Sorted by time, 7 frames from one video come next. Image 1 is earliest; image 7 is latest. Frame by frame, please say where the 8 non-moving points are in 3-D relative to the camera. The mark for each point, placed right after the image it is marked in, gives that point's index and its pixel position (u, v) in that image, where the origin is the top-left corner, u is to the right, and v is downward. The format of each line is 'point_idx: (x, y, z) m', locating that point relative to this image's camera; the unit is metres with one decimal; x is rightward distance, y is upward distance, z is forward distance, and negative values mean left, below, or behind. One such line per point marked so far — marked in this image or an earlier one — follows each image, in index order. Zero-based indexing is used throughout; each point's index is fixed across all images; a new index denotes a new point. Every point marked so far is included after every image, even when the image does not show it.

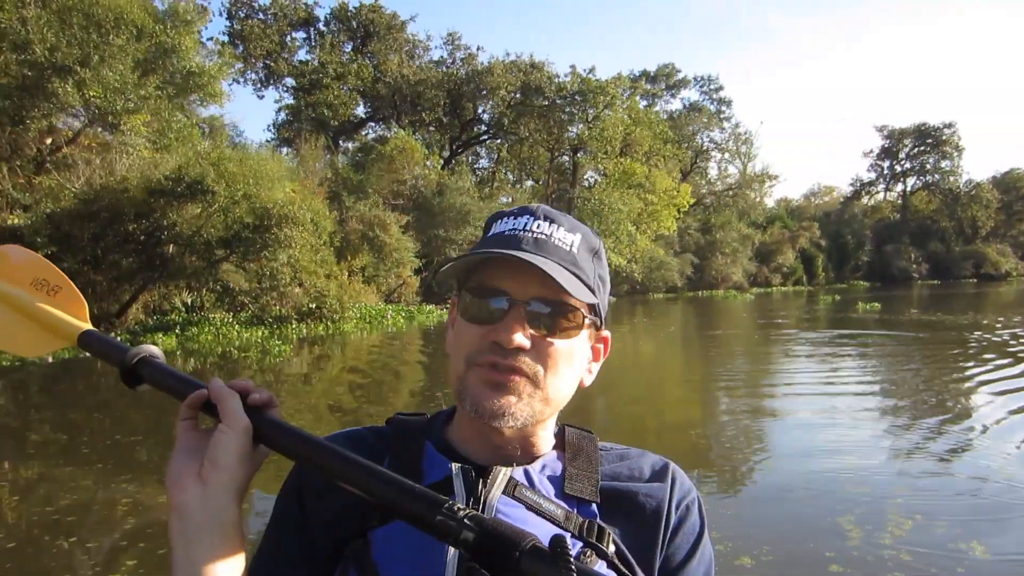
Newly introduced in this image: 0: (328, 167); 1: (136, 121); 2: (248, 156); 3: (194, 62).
0: (-4.6, +3.1, +18.1) m
1: (-5.2, +2.3, +10.3) m
2: (-4.0, +2.0, +11.1) m
3: (-4.8, +3.4, +11.3) m
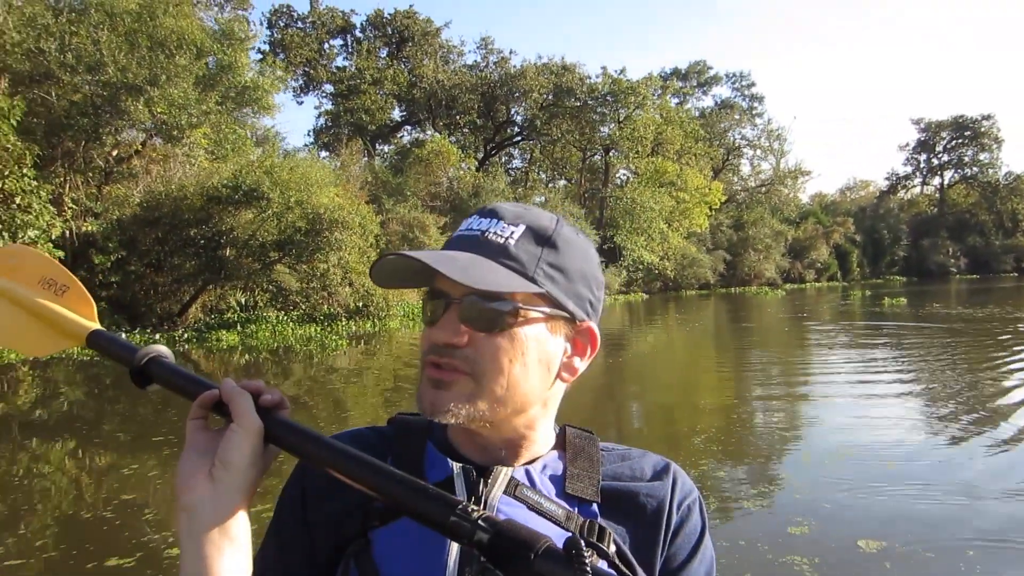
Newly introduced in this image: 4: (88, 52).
0: (-3.8, +3.1, +18.7) m
1: (-4.7, +2.3, +10.9) m
2: (-3.5, +2.0, +11.7) m
3: (-4.3, +3.4, +11.9) m
4: (-5.5, +3.1, +9.6) m
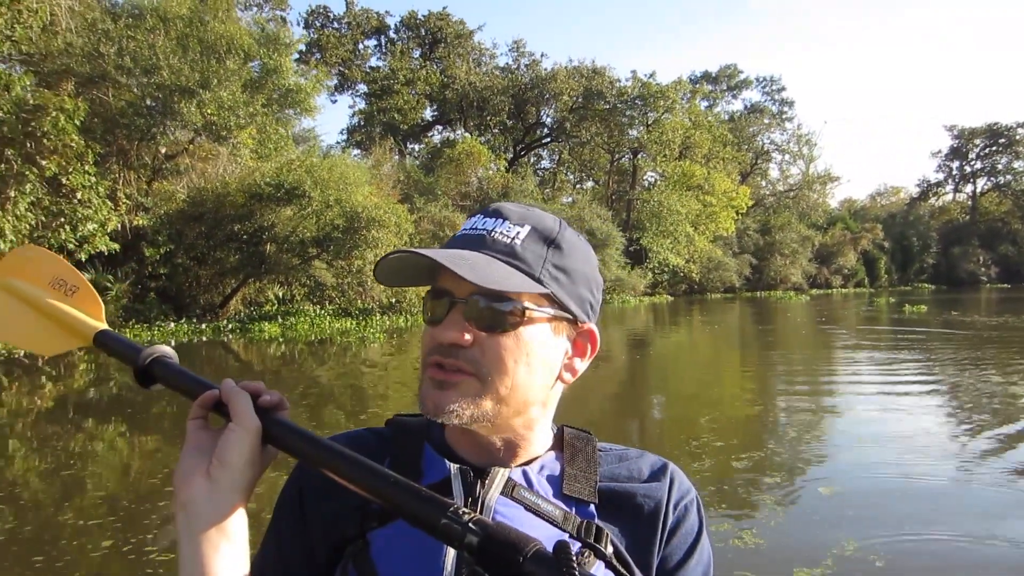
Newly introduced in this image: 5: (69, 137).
0: (-3.0, +3.2, +19.1) m
1: (-4.2, +2.4, +11.4) m
2: (-2.9, +2.1, +12.1) m
3: (-3.7, +3.5, +12.3) m
4: (-5.1, +3.2, +10.1) m
5: (-4.9, +1.7, +8.0) m
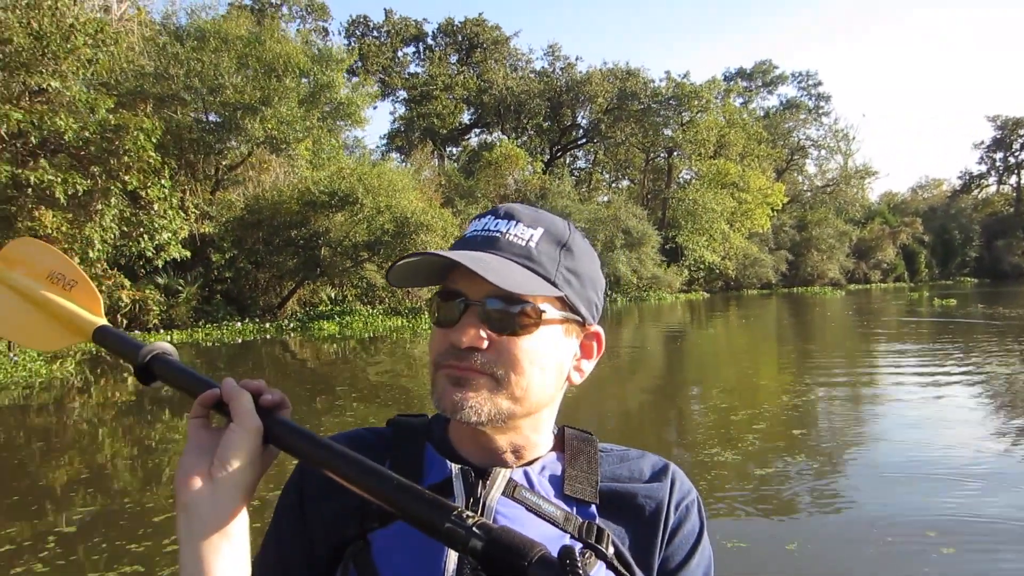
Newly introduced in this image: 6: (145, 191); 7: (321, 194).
0: (-2.0, +3.2, +19.7) m
1: (-3.5, +2.4, +12.1) m
2: (-2.3, +2.1, +12.8) m
3: (-3.1, +3.5, +13.0) m
4: (-4.5, +3.2, +10.8) m
5: (-4.4, +1.6, +8.8) m
6: (-4.6, +1.2, +9.0) m
7: (-3.2, +1.6, +12.0) m
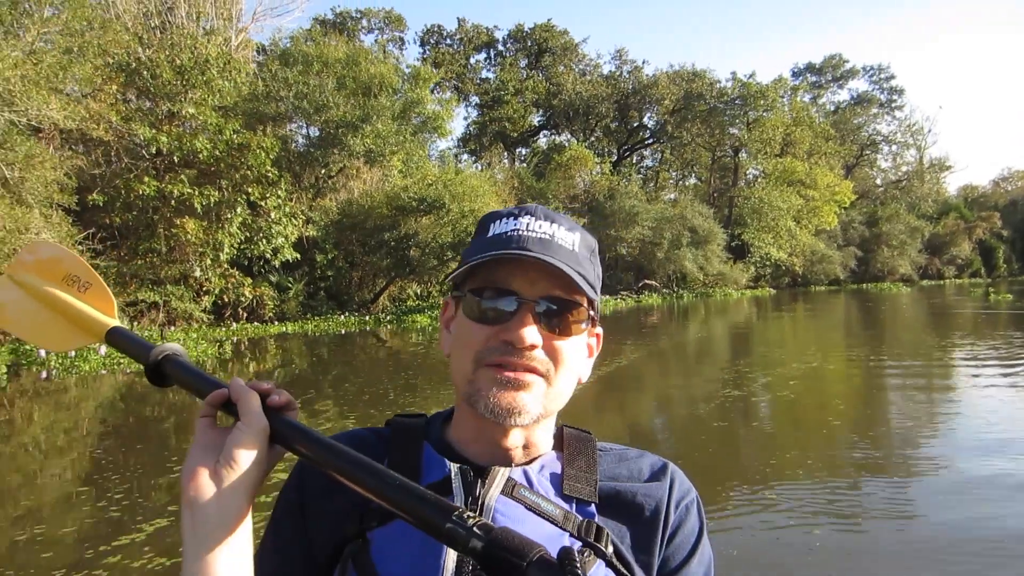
0: (0.0, +3.3, +20.7) m
1: (-2.2, +2.4, +13.3) m
2: (-0.9, +2.1, +13.8) m
3: (-1.7, +3.6, +14.1) m
4: (-3.3, +3.2, +12.1) m
5: (-3.4, +1.7, +10.0) m
6: (-3.6, +1.2, +10.3) m
7: (-1.9, +1.6, +13.1) m
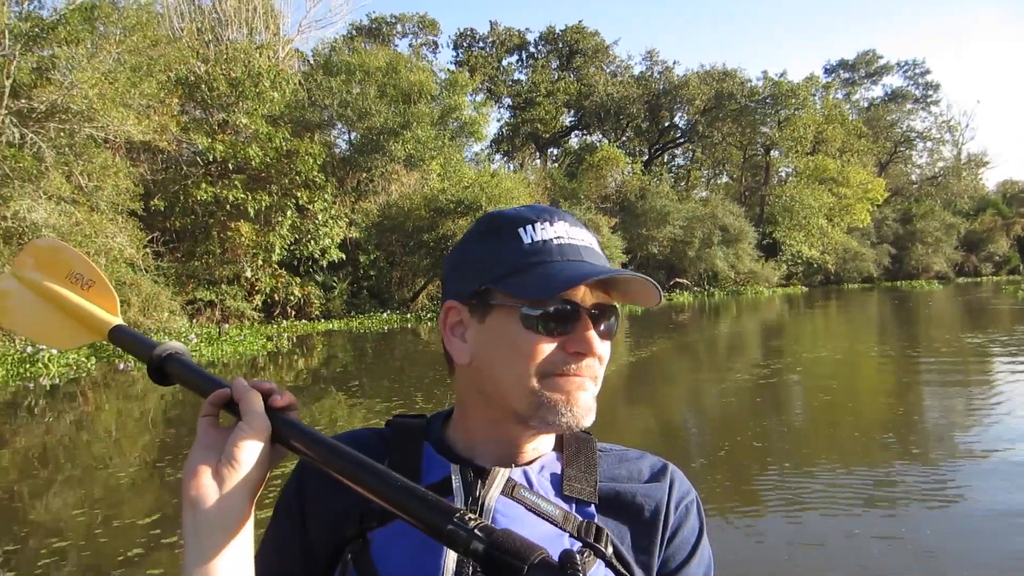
0: (+0.9, +3.4, +21.1) m
1: (-1.6, +2.5, +13.7) m
2: (-0.3, +2.2, +14.2) m
3: (-1.0, +3.6, +14.6) m
4: (-2.7, +3.2, +12.6) m
5: (-2.9, +1.7, +10.6) m
6: (-3.1, +1.3, +10.8) m
7: (-1.3, +1.7, +13.6) m
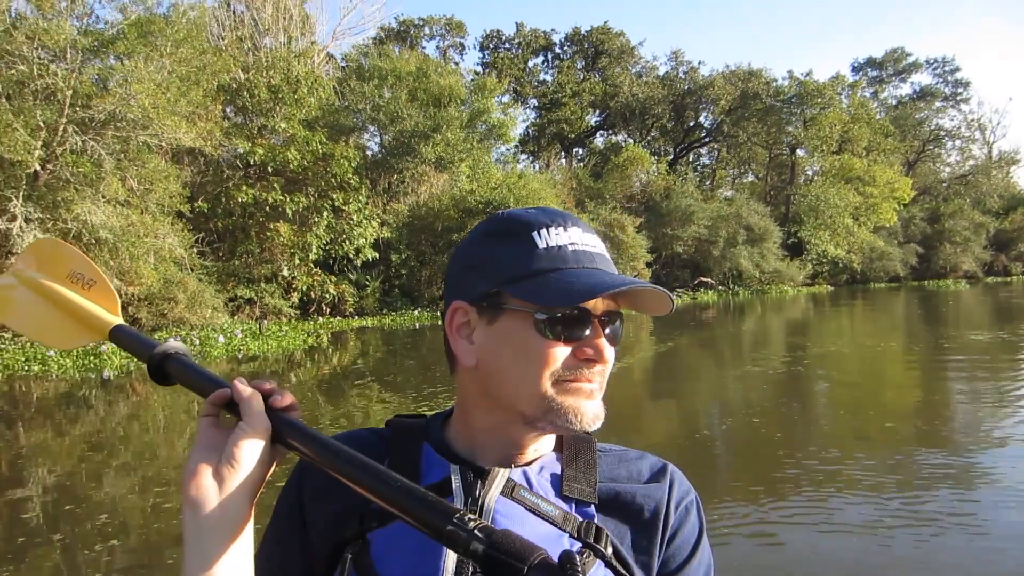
0: (+1.7, +3.4, +21.4) m
1: (-1.1, +2.5, +14.1) m
2: (+0.3, +2.2, +14.5) m
3: (-0.4, +3.6, +14.9) m
4: (-2.3, +3.3, +13.0) m
5: (-2.5, +1.7, +11.0) m
6: (-2.6, +1.3, +11.2) m
7: (-0.8, +1.7, +13.9) m
